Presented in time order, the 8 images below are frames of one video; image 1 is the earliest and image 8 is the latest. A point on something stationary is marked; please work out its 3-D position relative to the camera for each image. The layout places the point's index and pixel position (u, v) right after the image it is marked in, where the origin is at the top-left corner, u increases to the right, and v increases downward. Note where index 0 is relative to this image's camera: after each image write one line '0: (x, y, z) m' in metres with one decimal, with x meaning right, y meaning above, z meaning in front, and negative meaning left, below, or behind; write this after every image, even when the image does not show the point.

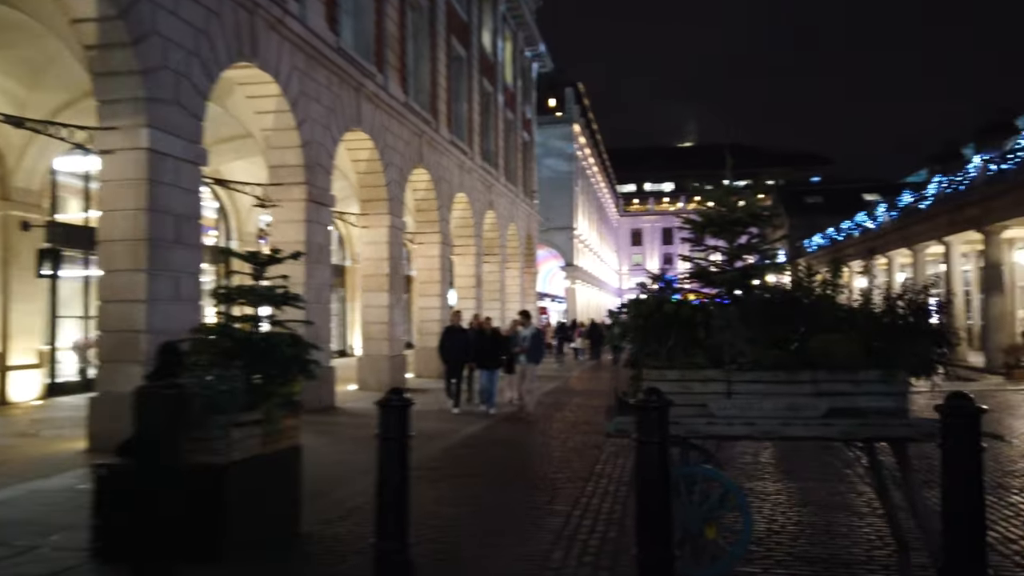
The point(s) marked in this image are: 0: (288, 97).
0: (-2.7, +2.3, +10.7) m
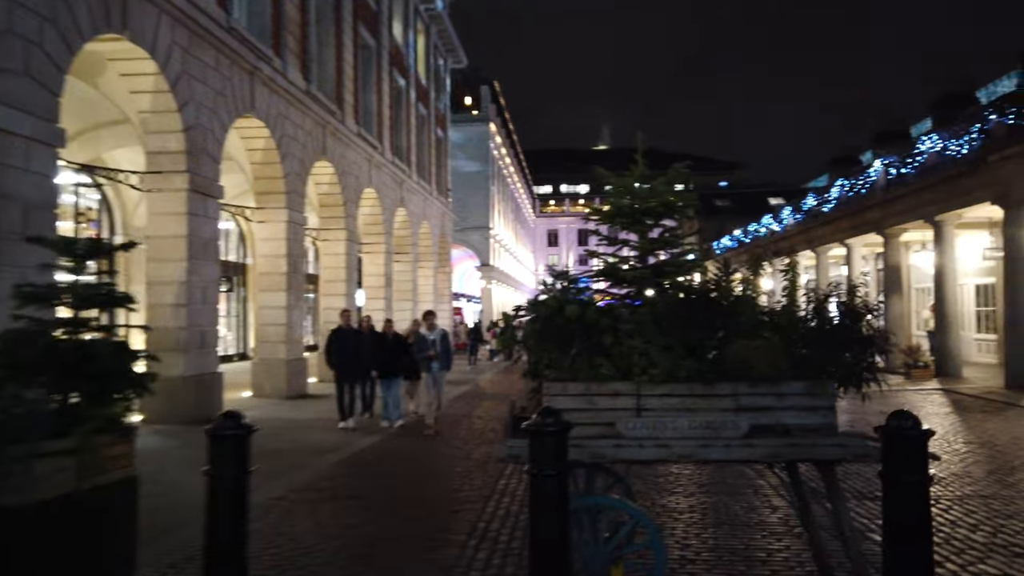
0: (-3.8, +2.3, +9.8) m
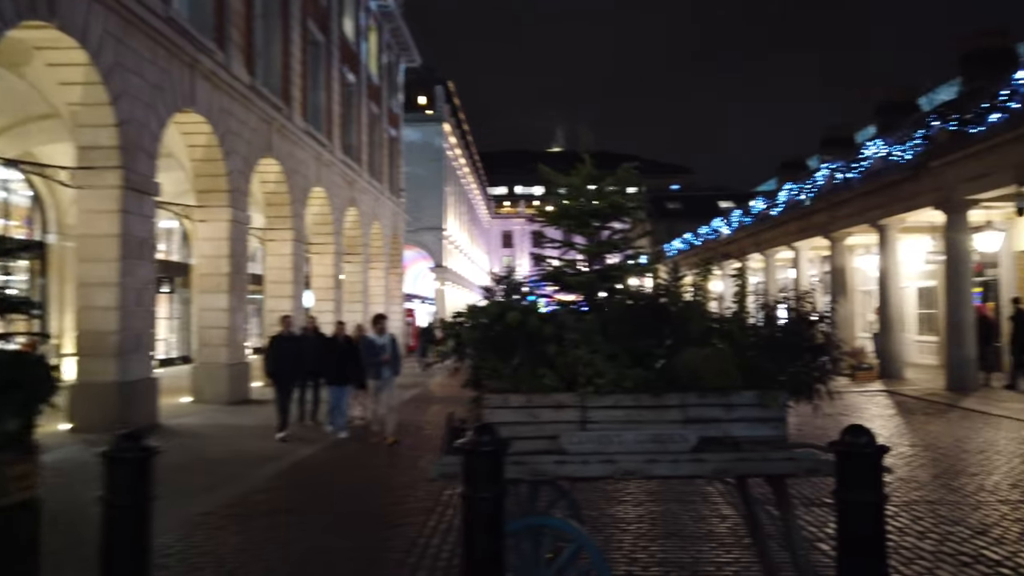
0: (-4.4, +2.3, +9.4) m
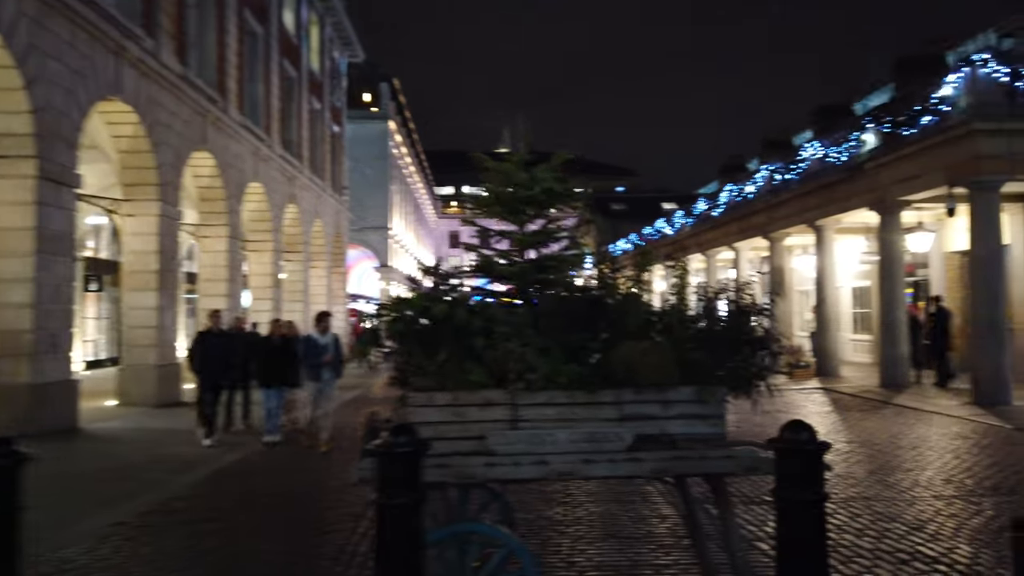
0: (-5.0, +2.4, +8.9) m
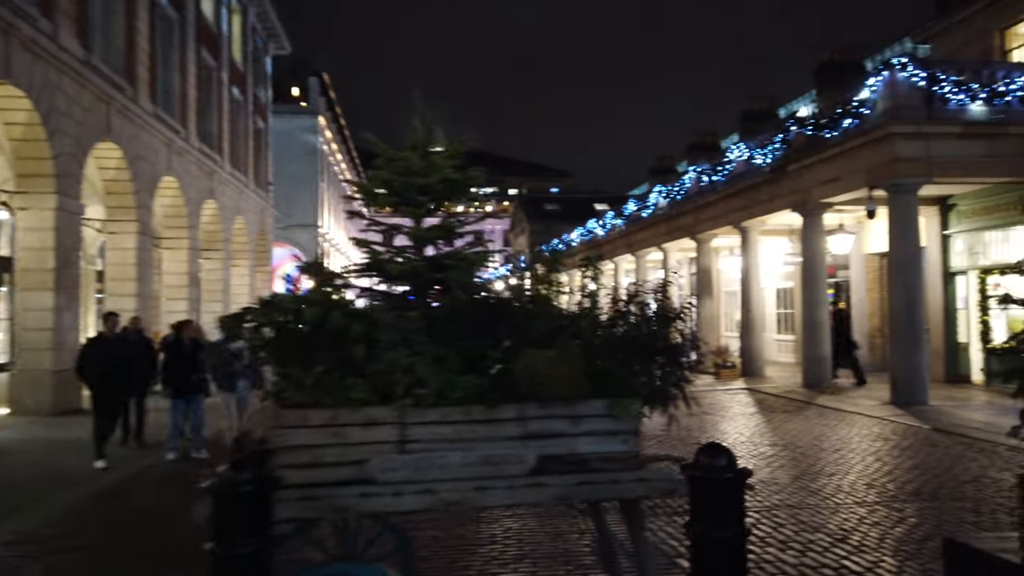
0: (-5.8, +2.4, +8.1) m
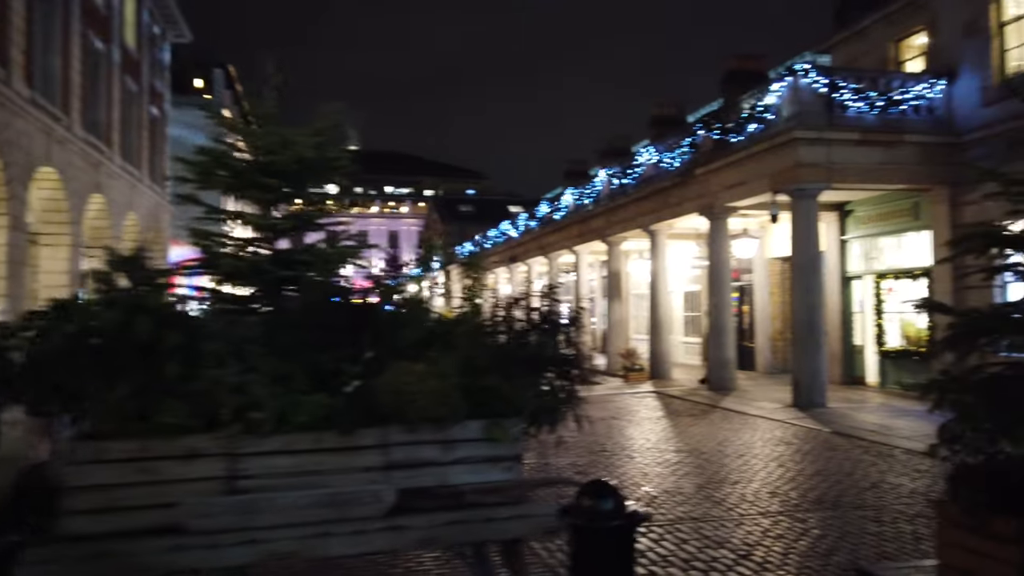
0: (-6.6, +2.4, +7.0) m
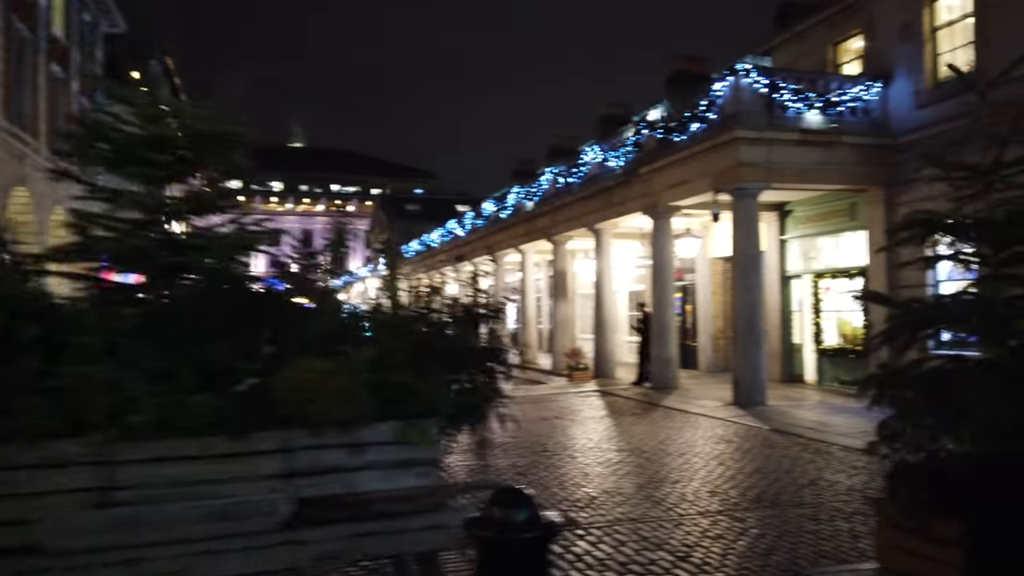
0: (-7.1, +2.5, +6.4) m
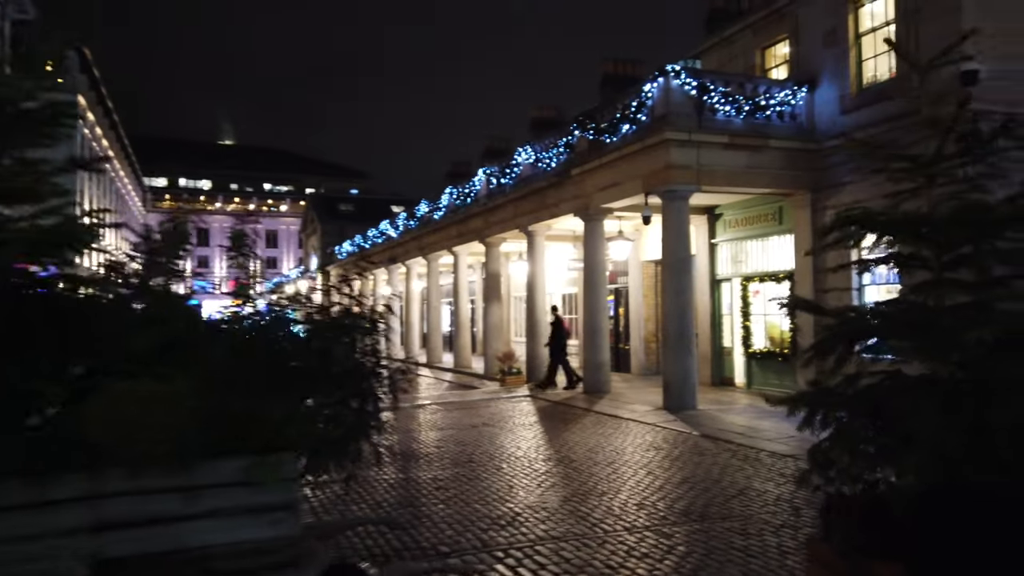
0: (-7.7, +2.4, +5.5) m
